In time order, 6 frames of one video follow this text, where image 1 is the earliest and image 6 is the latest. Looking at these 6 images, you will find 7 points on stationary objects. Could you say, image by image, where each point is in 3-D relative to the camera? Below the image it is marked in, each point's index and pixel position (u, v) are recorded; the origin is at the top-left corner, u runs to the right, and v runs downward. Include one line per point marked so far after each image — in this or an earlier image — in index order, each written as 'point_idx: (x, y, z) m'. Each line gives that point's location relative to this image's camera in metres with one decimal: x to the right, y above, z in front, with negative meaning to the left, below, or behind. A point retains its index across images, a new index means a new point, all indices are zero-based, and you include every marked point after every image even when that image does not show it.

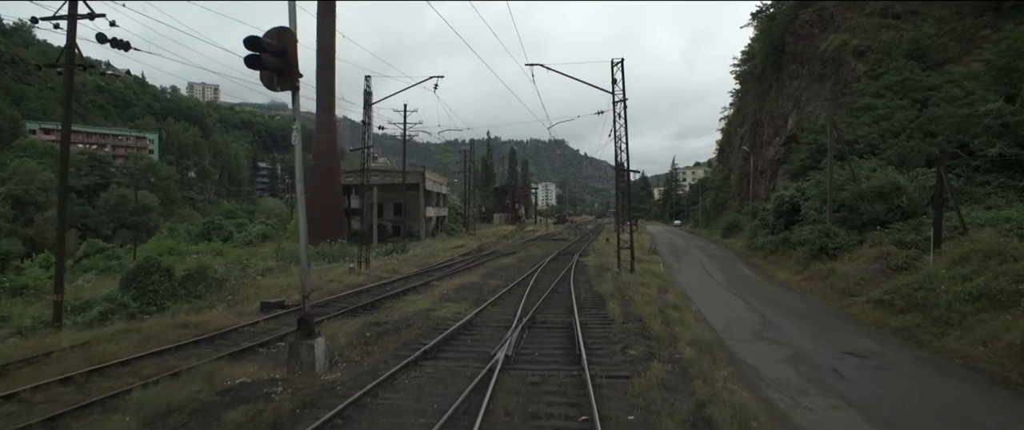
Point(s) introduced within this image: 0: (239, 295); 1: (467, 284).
0: (-8.7, -2.6, +19.8) m
1: (-1.5, -2.2, +19.5) m
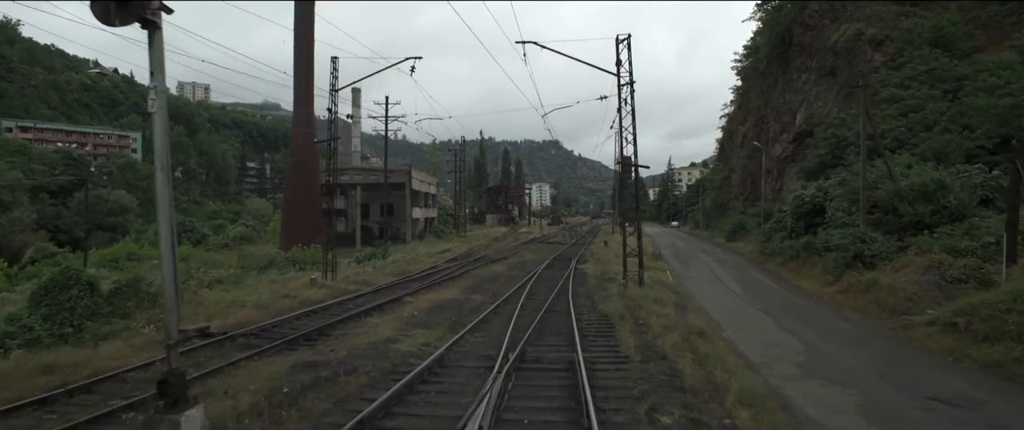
0: (-9.0, -2.7, +16.5) m
1: (-1.8, -2.3, +16.2) m
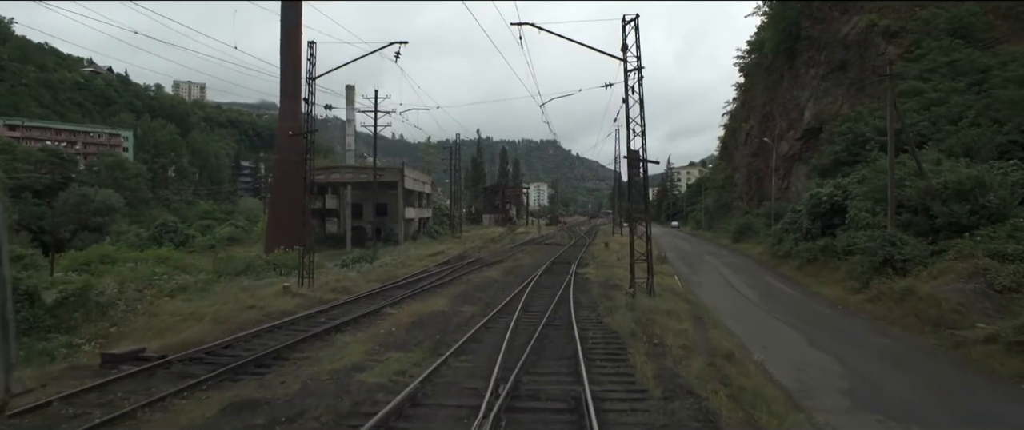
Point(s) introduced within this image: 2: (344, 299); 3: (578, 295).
0: (-9.2, -2.7, +14.5) m
1: (-2.0, -2.3, +14.3) m
2: (-4.9, -2.5, +18.1) m
3: (+1.9, -2.4, +18.0) m
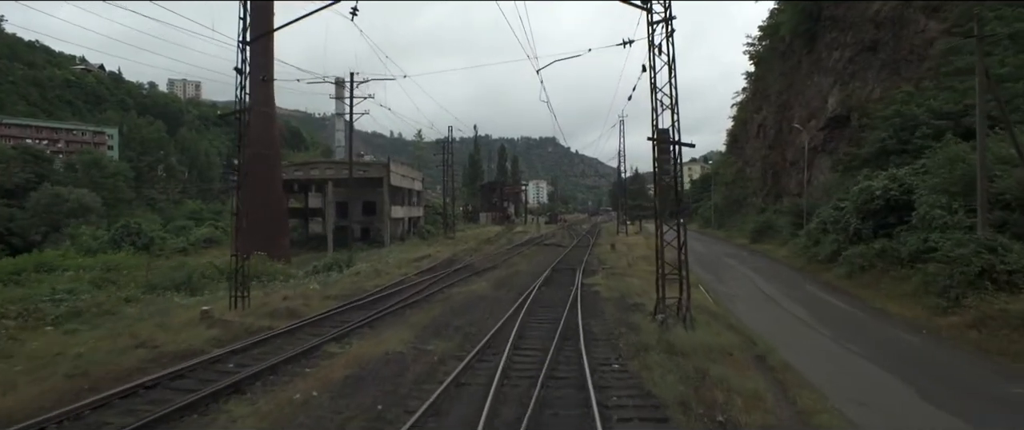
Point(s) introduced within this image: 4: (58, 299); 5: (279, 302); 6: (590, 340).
0: (-9.4, -2.8, +10.2) m
1: (-2.2, -2.4, +10.0) m
2: (-5.2, -2.5, +13.8) m
3: (+1.7, -2.4, +13.7) m
4: (-12.1, -2.2, +16.3) m
5: (-6.3, -2.3, +16.6) m
6: (+1.5, -2.4, +12.0) m
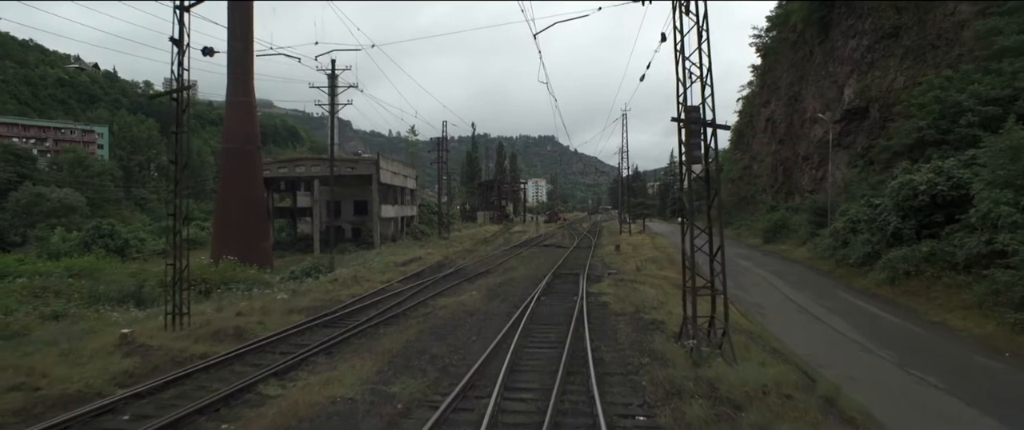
0: (-9.5, -2.8, +7.6) m
1: (-2.3, -2.4, +7.4) m
2: (-5.3, -2.5, +11.2) m
3: (+1.5, -2.4, +11.1) m
4: (-12.2, -2.3, +13.7) m
5: (-6.4, -2.3, +14.0) m
6: (+1.4, -2.4, +9.4) m
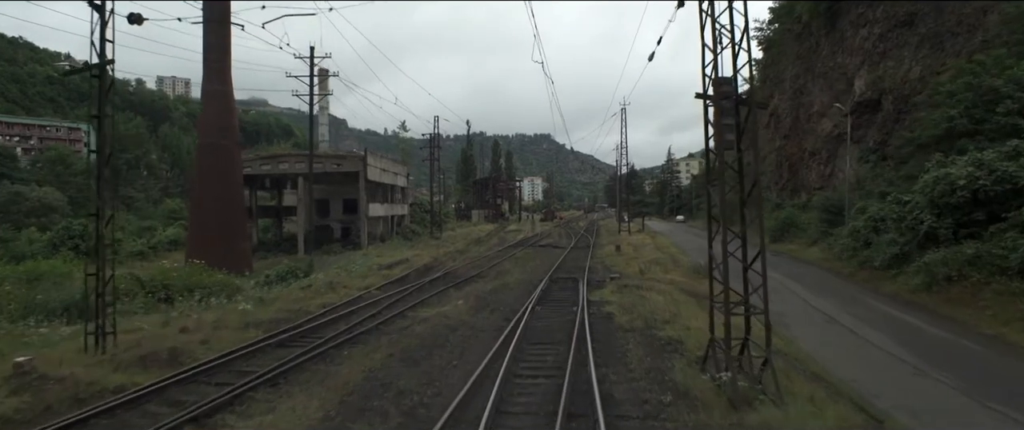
0: (-9.7, -2.8, +5.4) m
1: (-2.5, -2.4, +5.3) m
2: (-5.5, -2.5, +9.1) m
3: (+1.4, -2.3, +9.0) m
4: (-12.4, -2.3, +11.5) m
5: (-6.6, -2.3, +11.9) m
6: (+1.2, -2.4, +7.3) m
